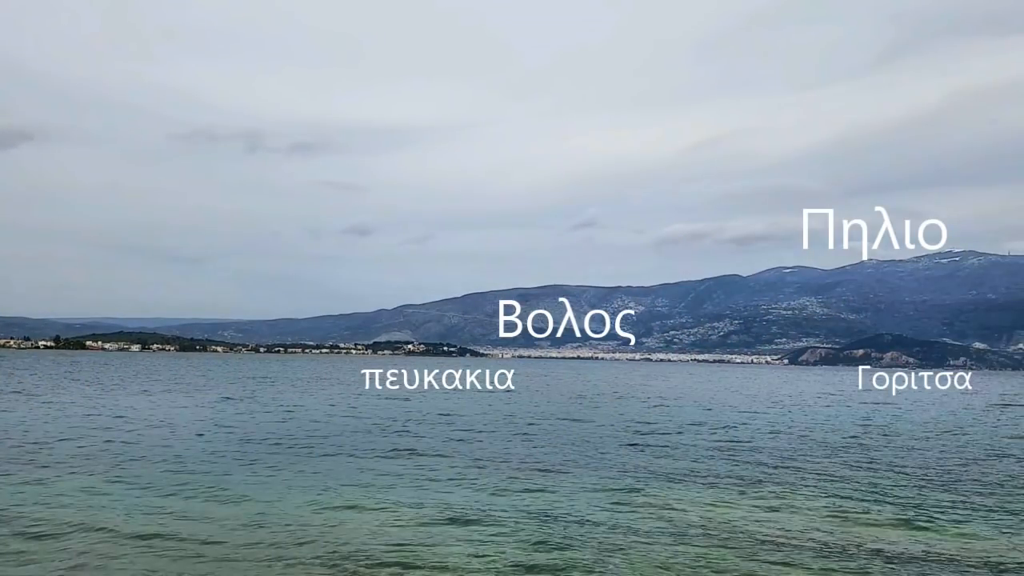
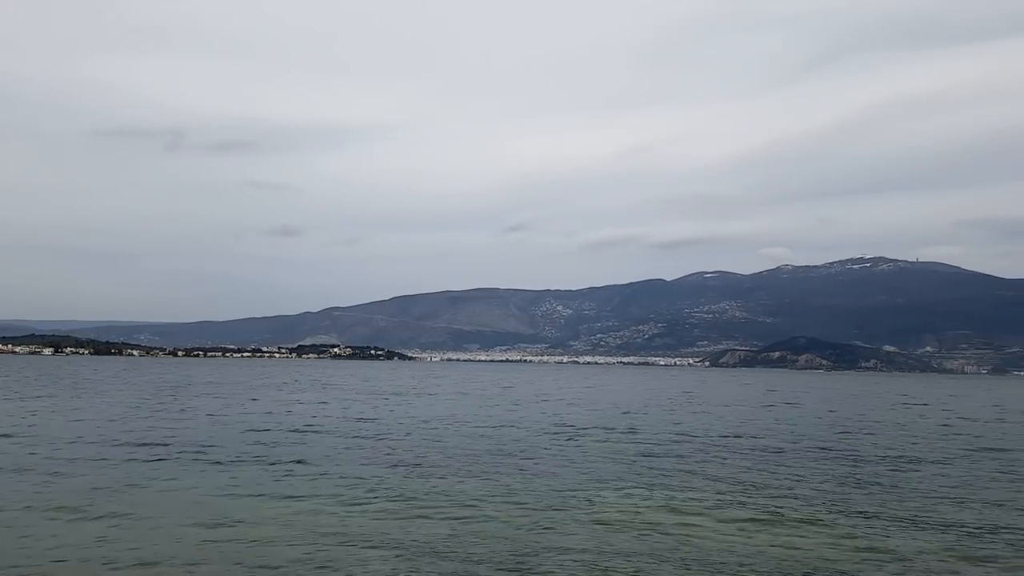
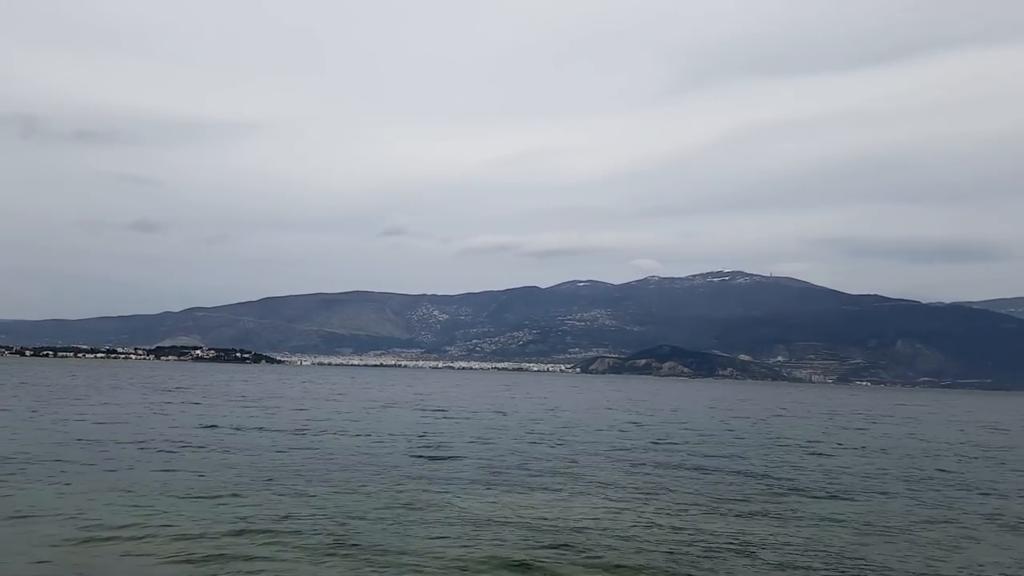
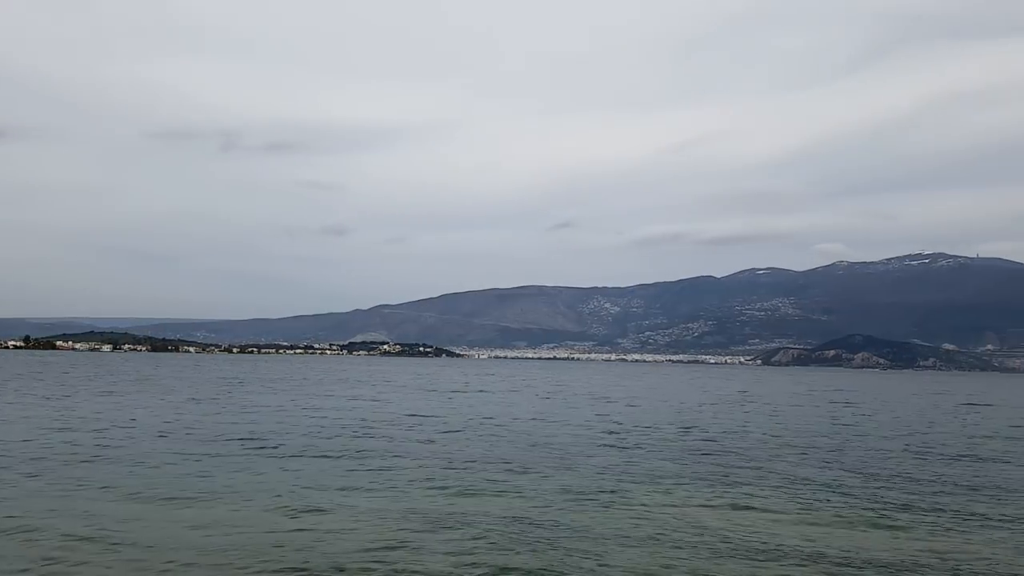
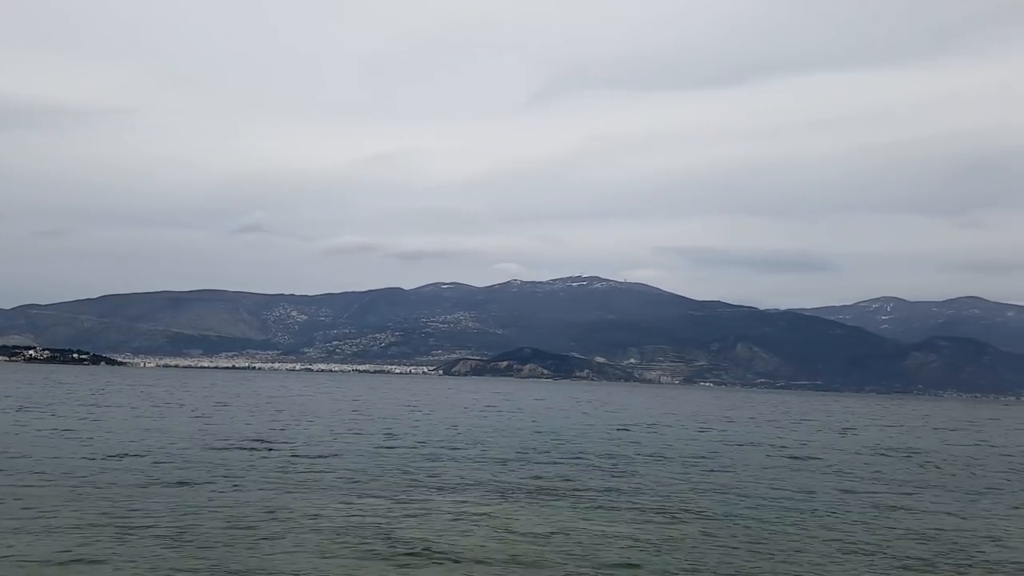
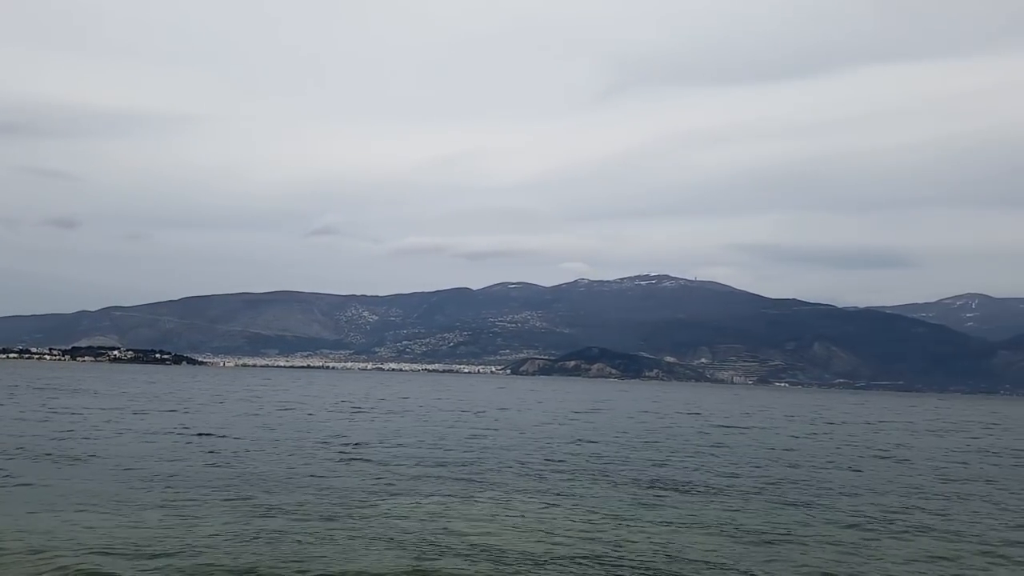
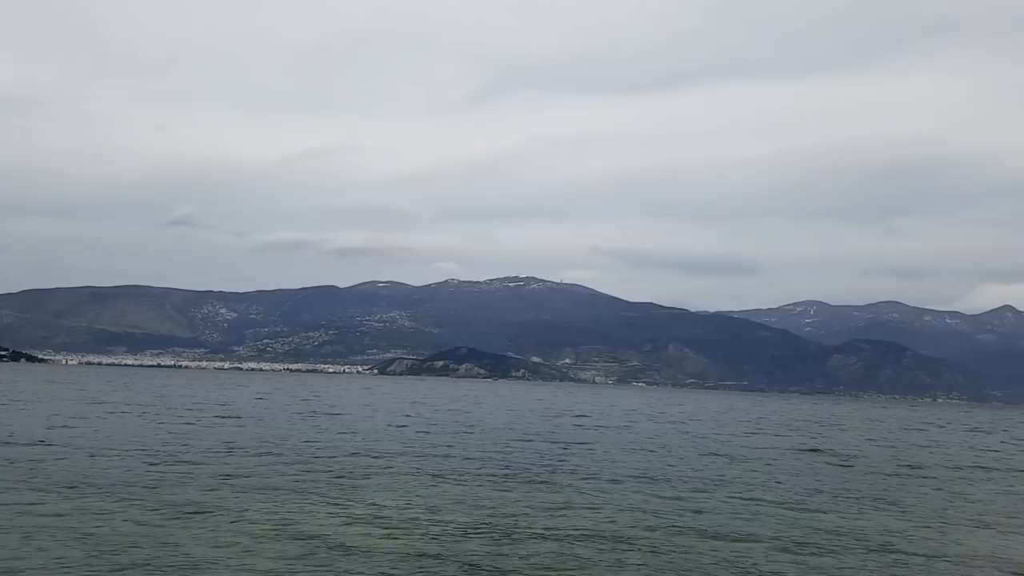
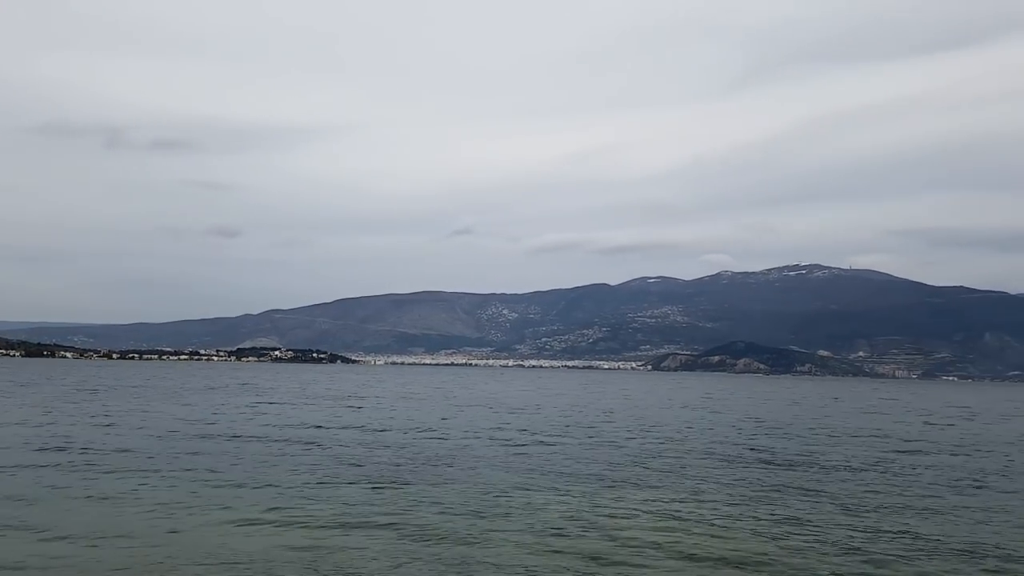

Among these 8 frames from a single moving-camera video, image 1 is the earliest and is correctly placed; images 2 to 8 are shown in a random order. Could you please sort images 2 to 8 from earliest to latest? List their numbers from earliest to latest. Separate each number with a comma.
4, 2, 8, 3, 6, 5, 7
